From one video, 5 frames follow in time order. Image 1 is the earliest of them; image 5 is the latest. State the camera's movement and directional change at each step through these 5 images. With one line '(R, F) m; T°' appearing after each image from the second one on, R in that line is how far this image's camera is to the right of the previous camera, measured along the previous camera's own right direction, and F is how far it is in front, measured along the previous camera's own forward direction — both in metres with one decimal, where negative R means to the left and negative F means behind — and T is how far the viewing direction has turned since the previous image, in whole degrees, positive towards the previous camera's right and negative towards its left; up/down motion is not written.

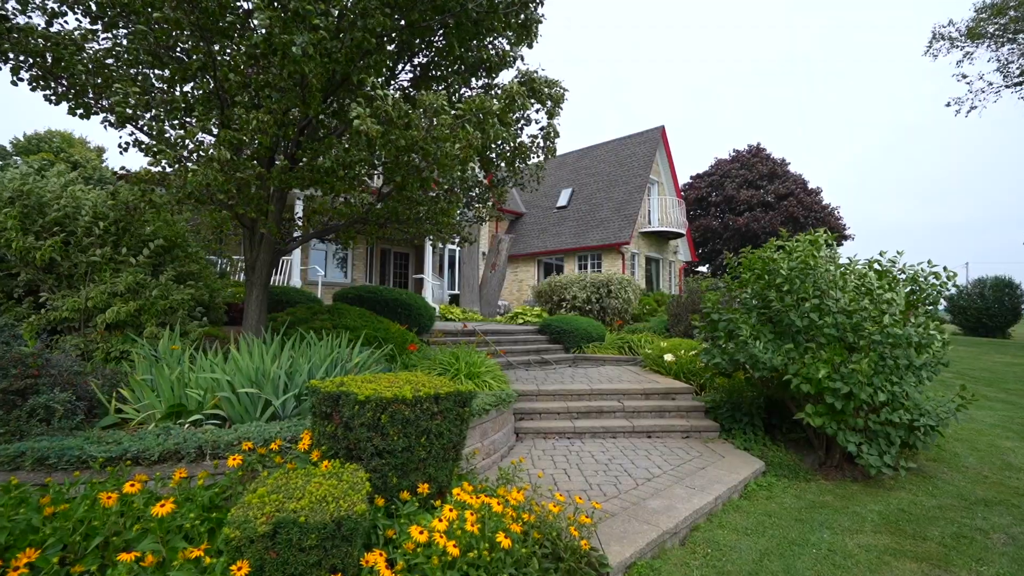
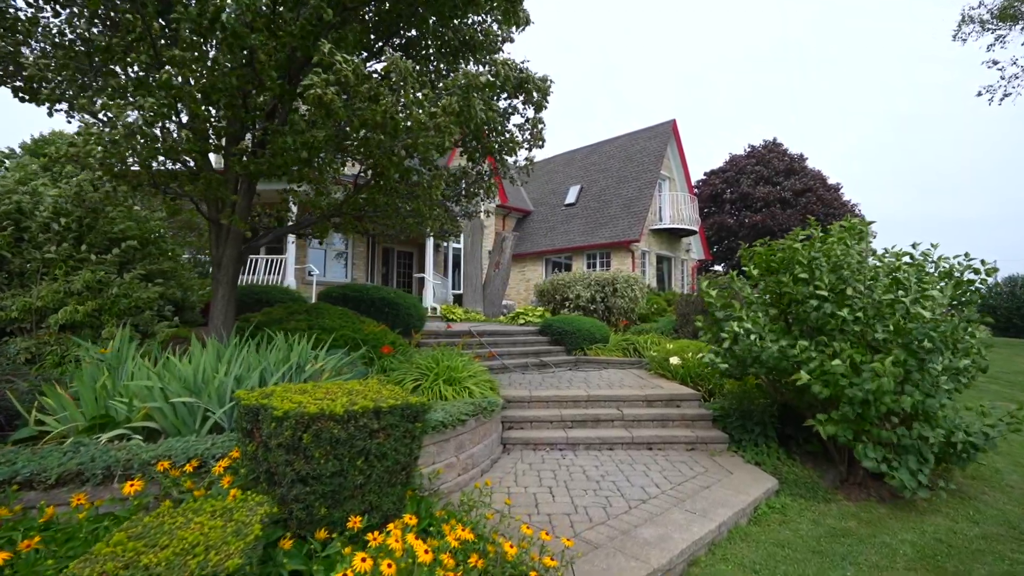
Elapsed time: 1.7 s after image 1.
(+0.3, +0.4) m; -2°
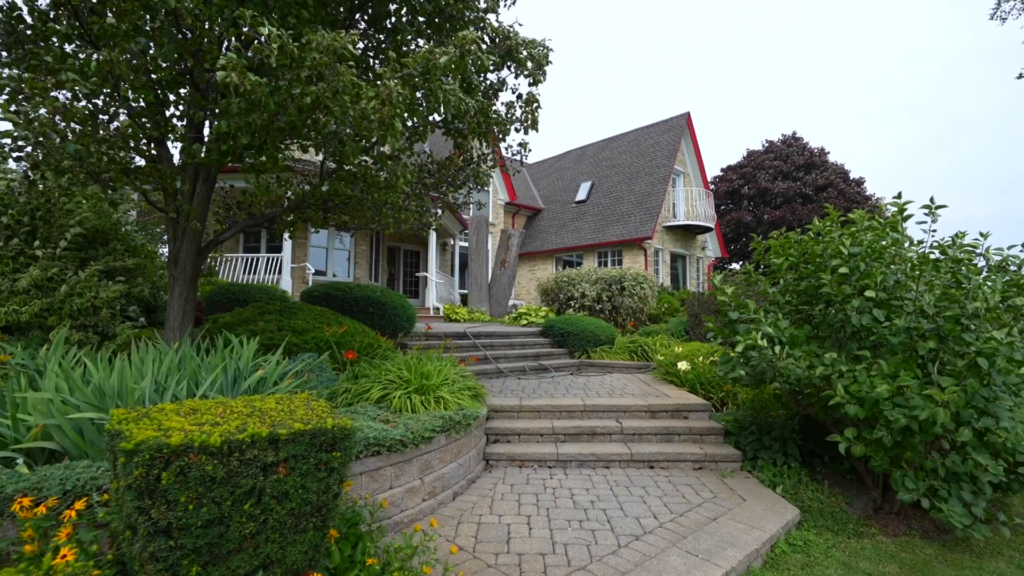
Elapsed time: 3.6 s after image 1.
(+0.3, +0.5) m; -2°
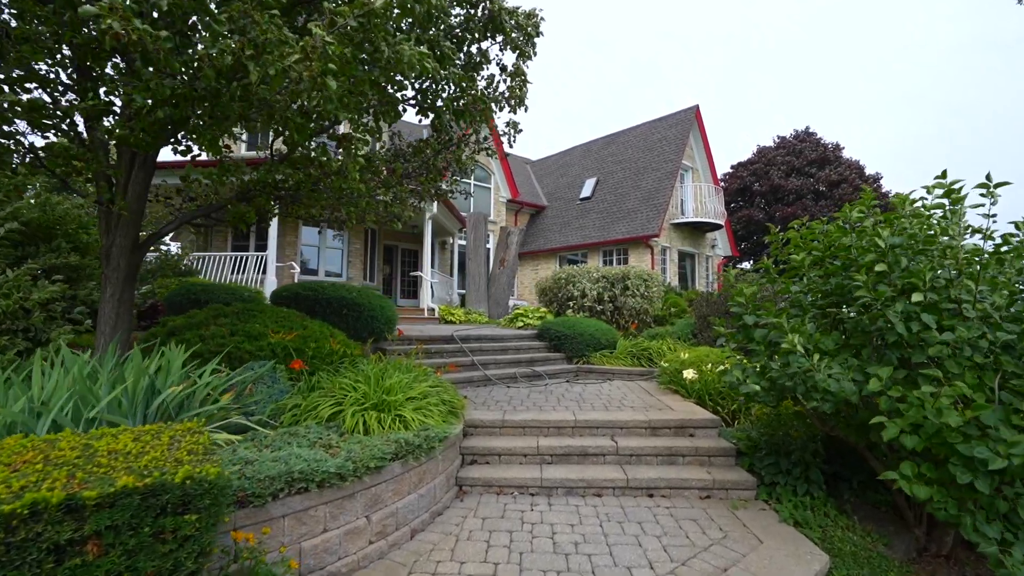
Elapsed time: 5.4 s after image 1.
(+0.2, +0.6) m; -1°
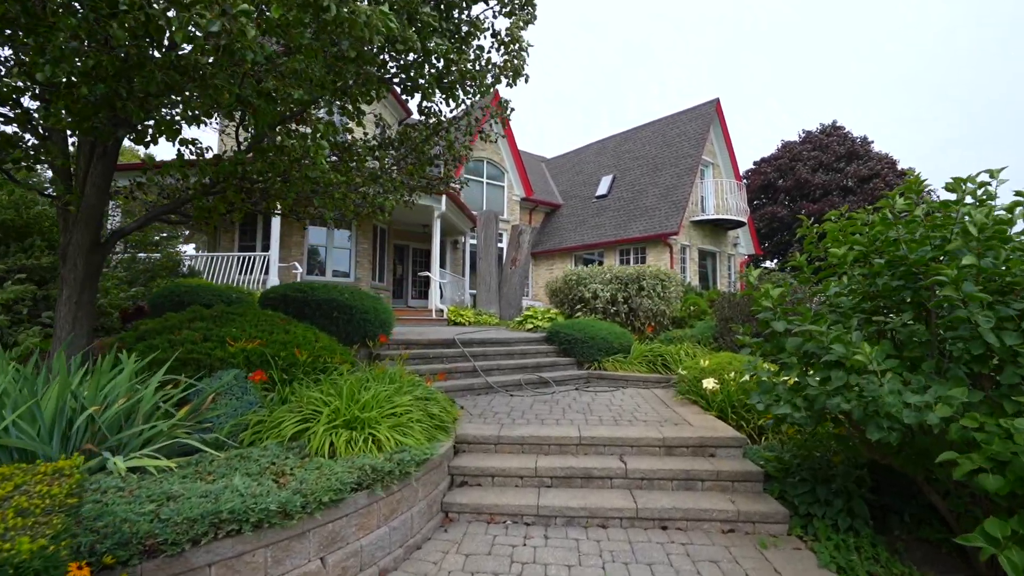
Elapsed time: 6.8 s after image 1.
(+0.2, +0.4) m; -2°
